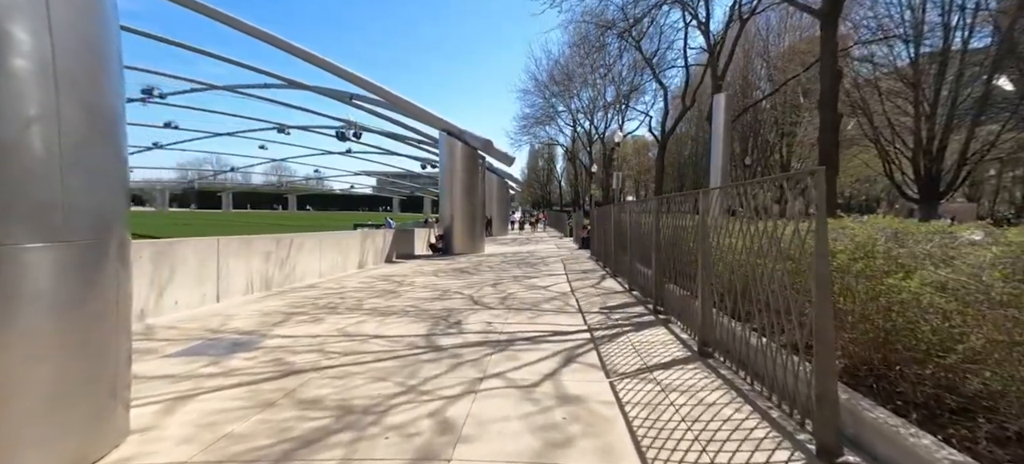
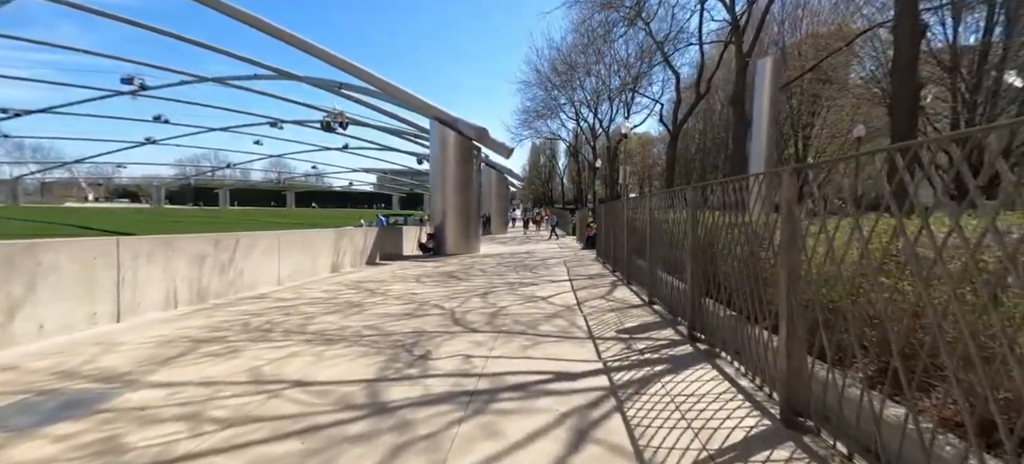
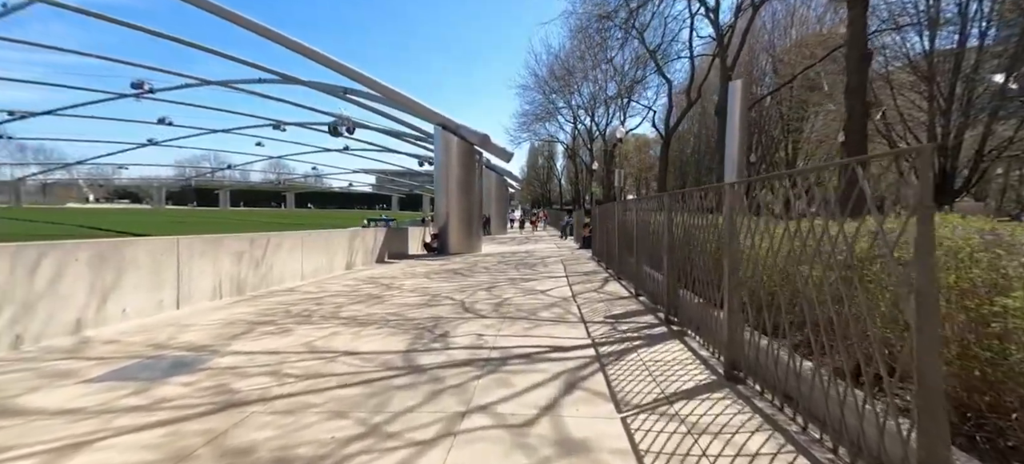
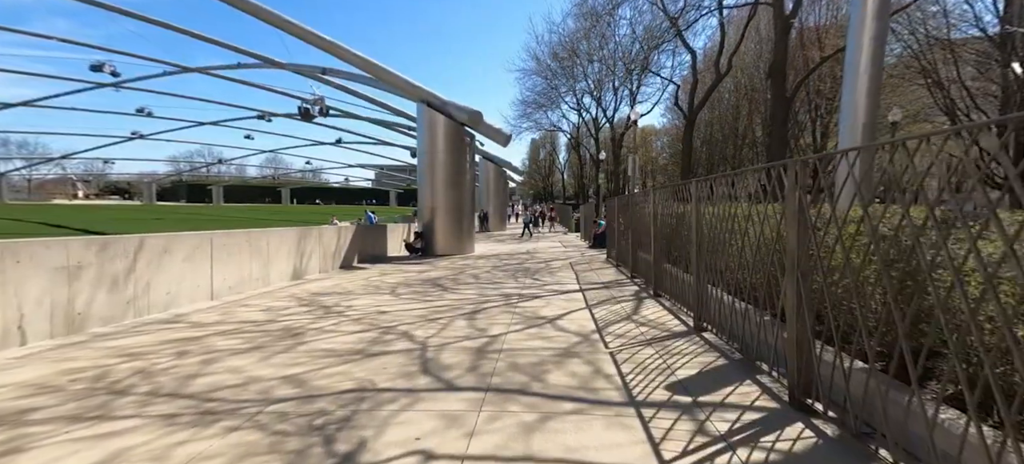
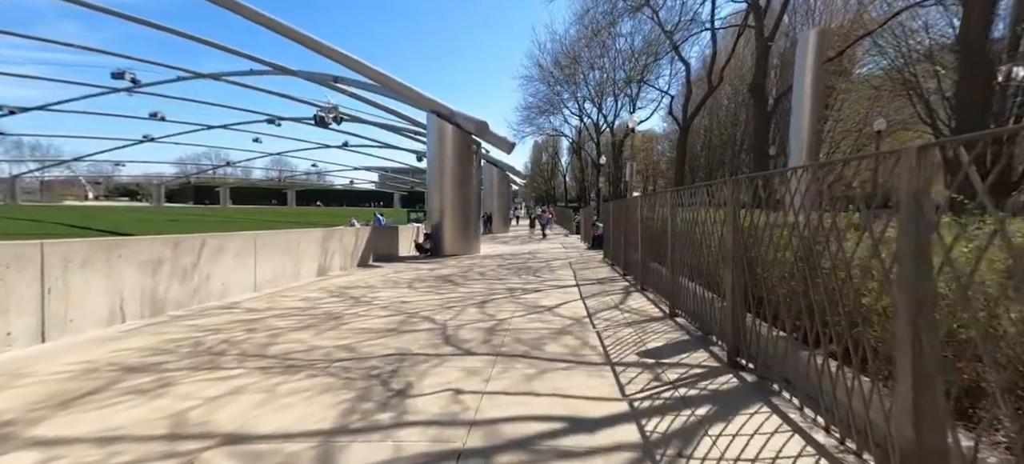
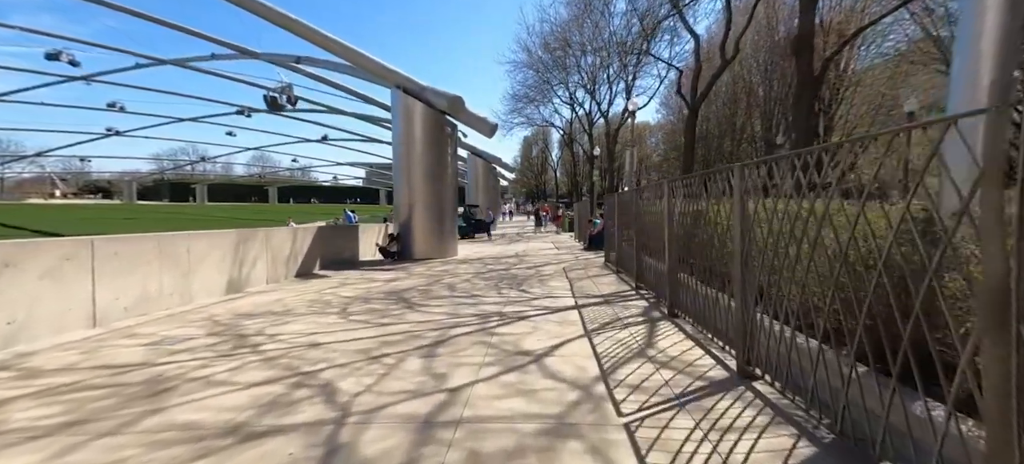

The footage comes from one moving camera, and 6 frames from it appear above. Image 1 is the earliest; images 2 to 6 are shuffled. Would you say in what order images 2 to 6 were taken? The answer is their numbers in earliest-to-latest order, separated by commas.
3, 2, 5, 4, 6
